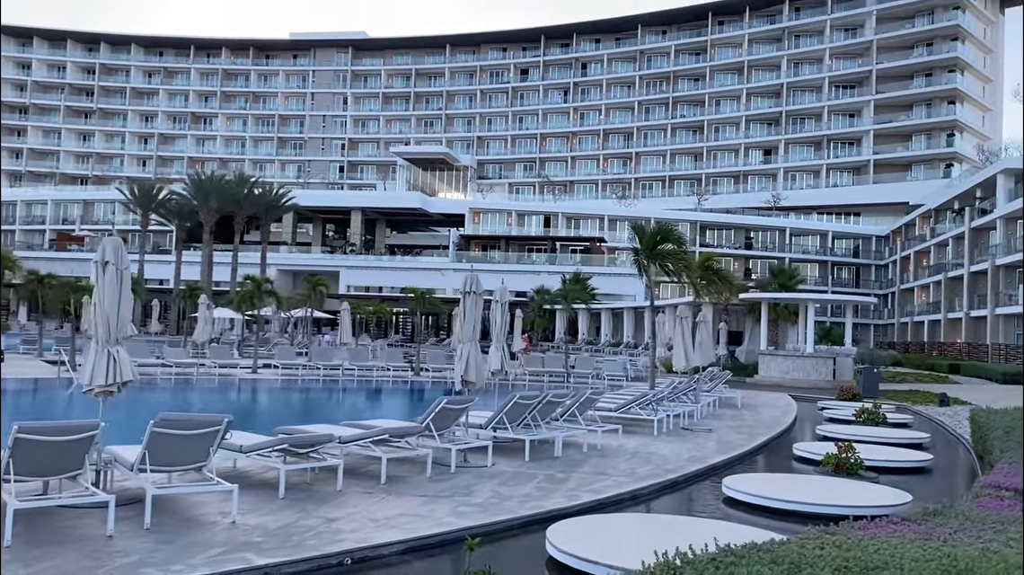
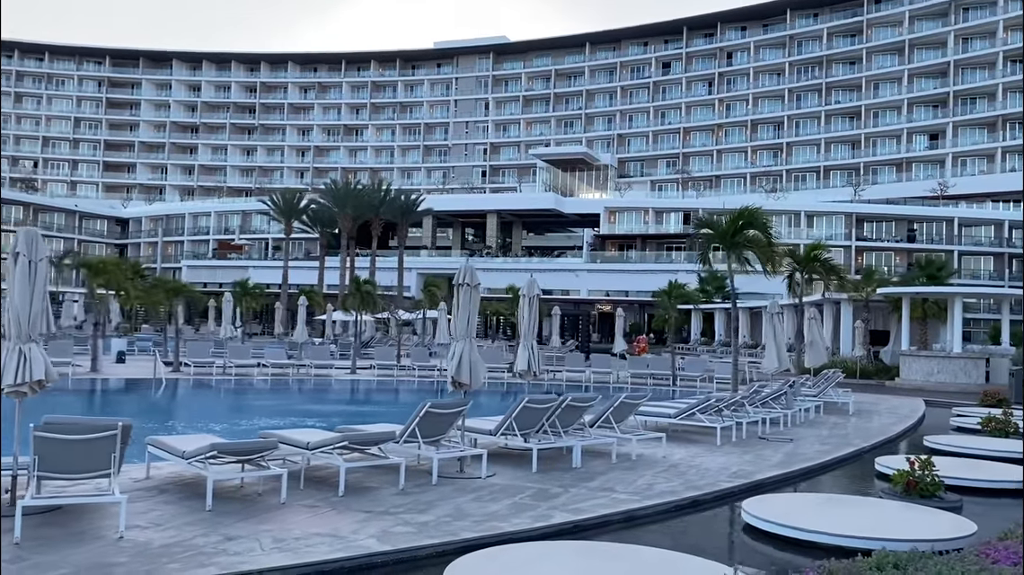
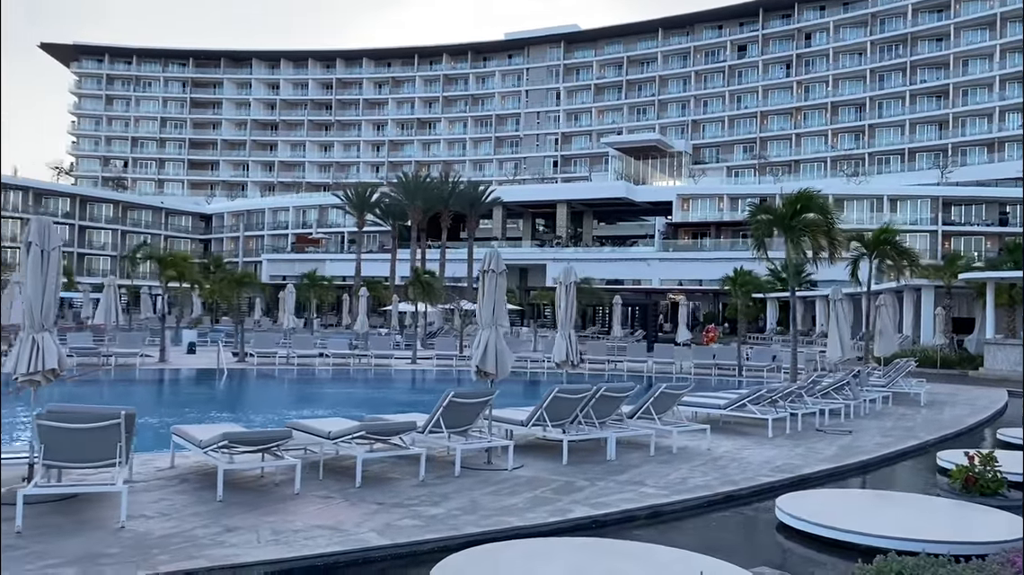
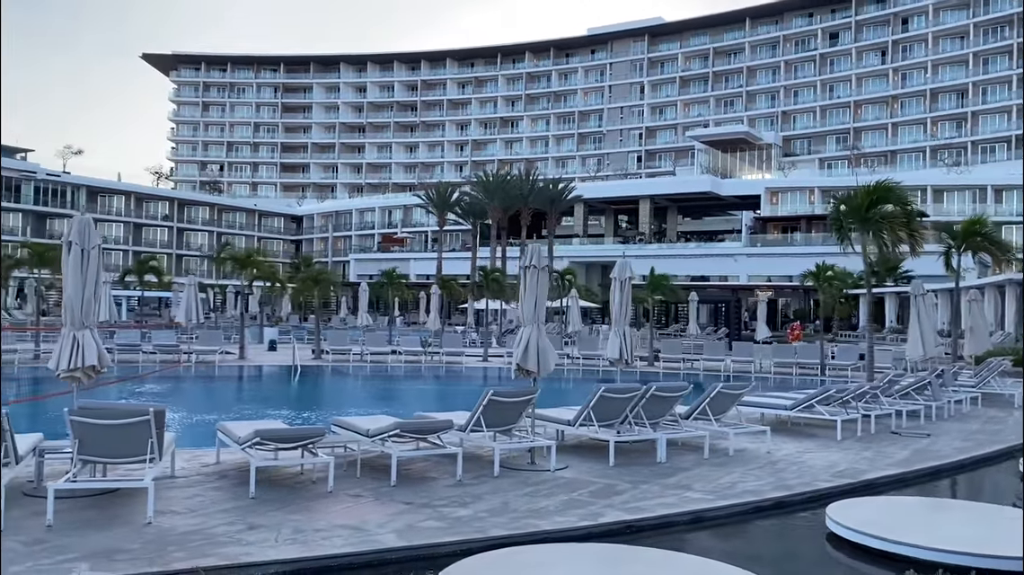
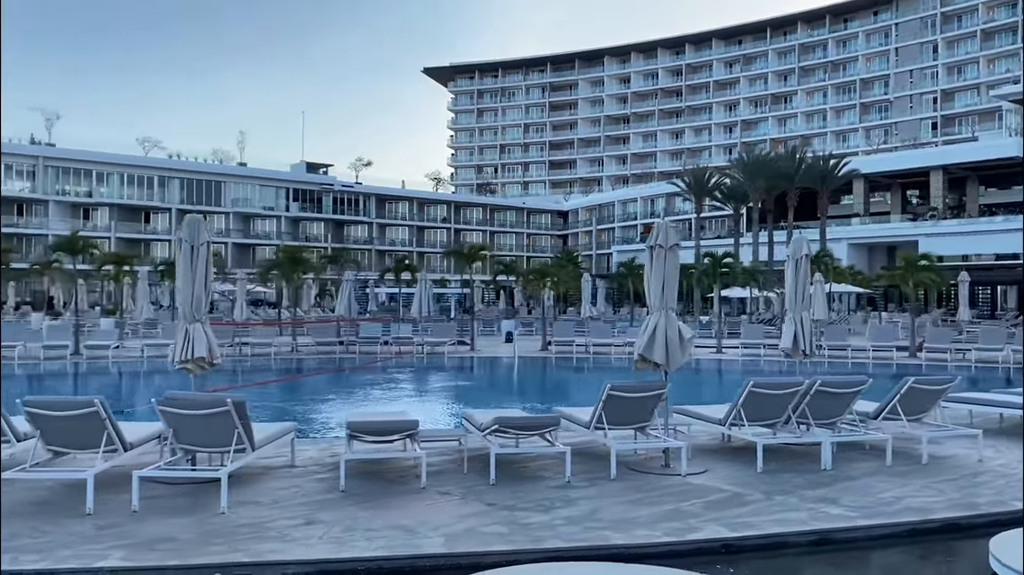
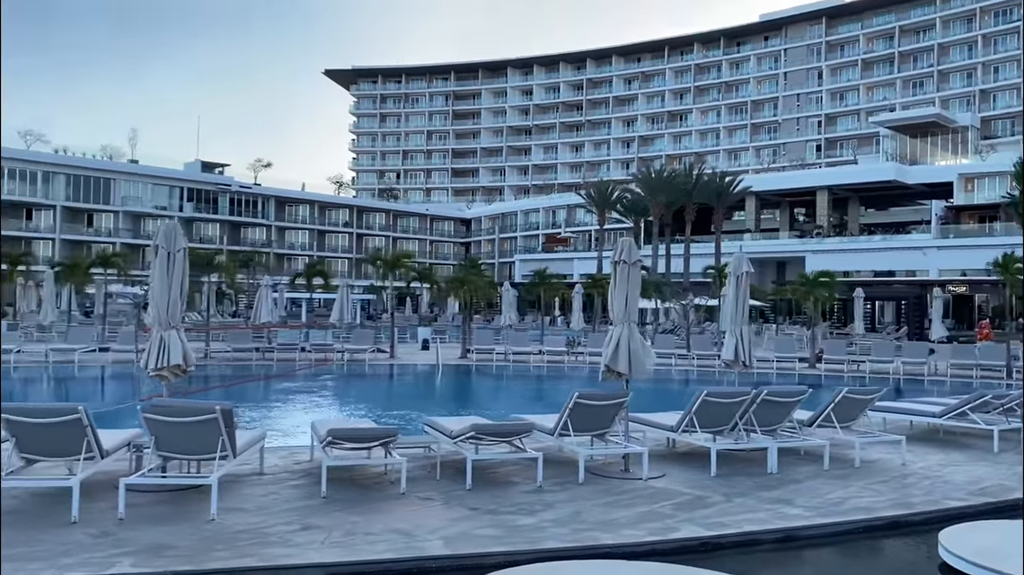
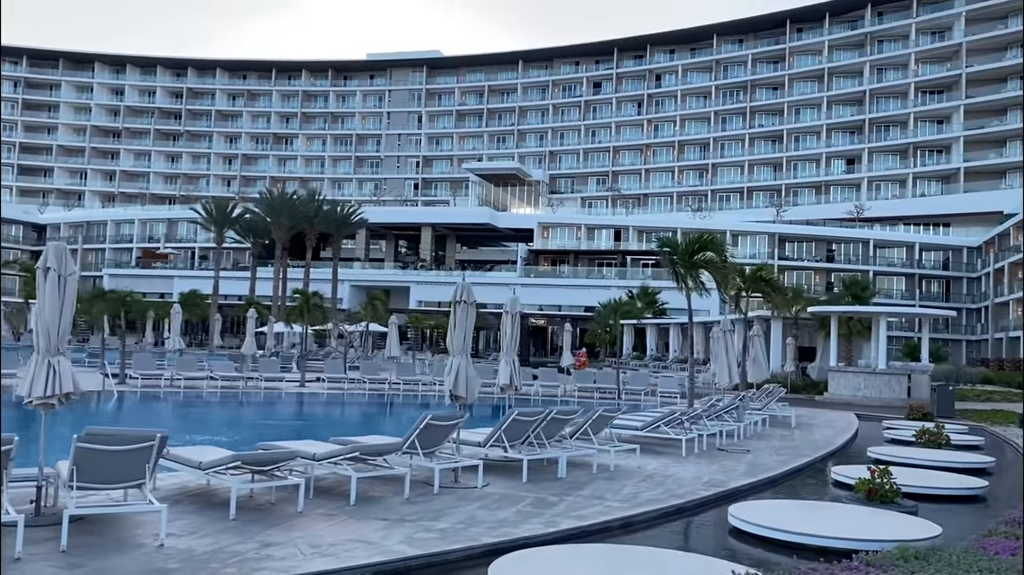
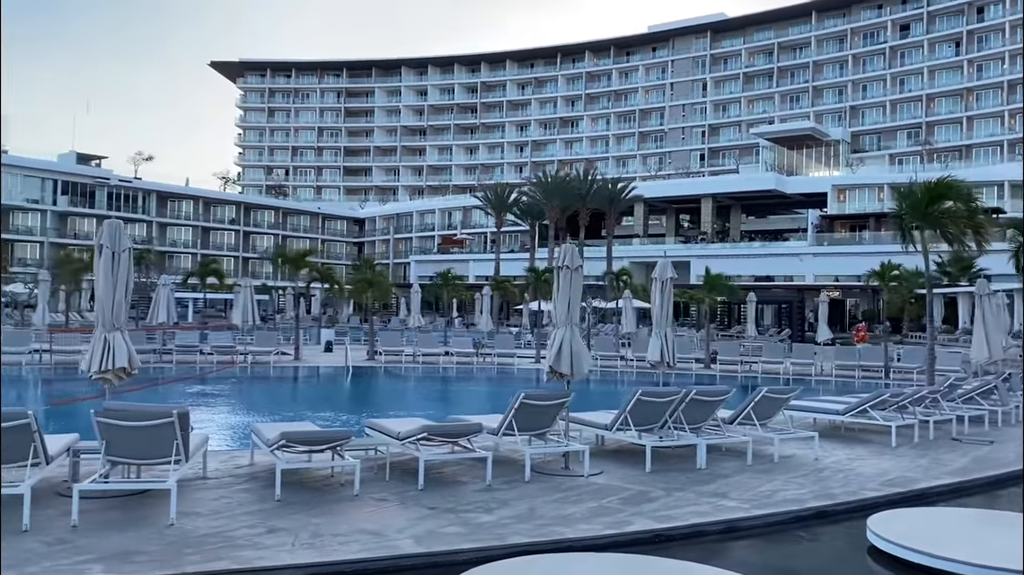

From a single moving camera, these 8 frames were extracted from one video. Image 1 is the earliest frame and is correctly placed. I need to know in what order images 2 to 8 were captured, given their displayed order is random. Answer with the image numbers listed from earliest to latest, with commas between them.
7, 2, 3, 4, 8, 6, 5
